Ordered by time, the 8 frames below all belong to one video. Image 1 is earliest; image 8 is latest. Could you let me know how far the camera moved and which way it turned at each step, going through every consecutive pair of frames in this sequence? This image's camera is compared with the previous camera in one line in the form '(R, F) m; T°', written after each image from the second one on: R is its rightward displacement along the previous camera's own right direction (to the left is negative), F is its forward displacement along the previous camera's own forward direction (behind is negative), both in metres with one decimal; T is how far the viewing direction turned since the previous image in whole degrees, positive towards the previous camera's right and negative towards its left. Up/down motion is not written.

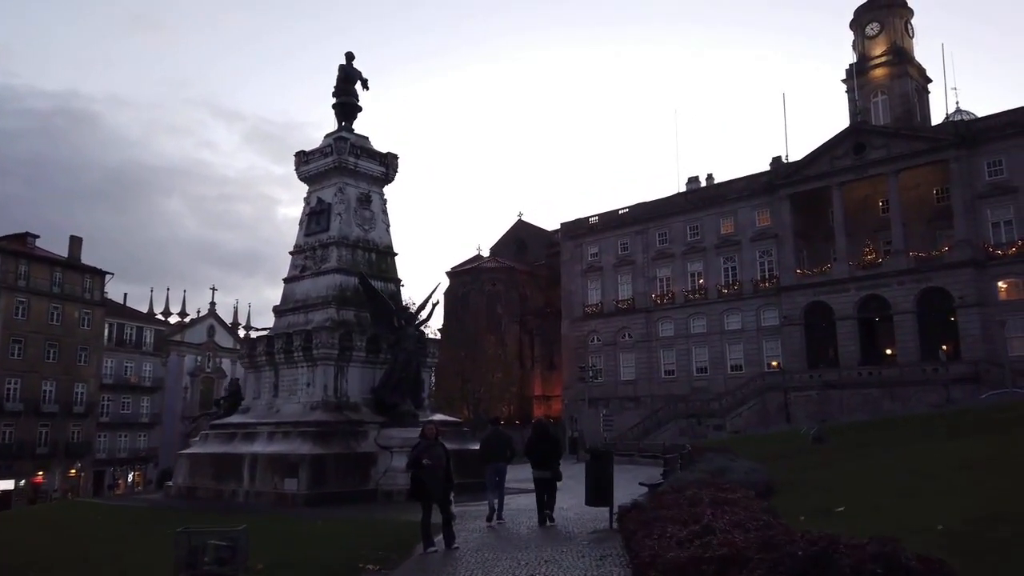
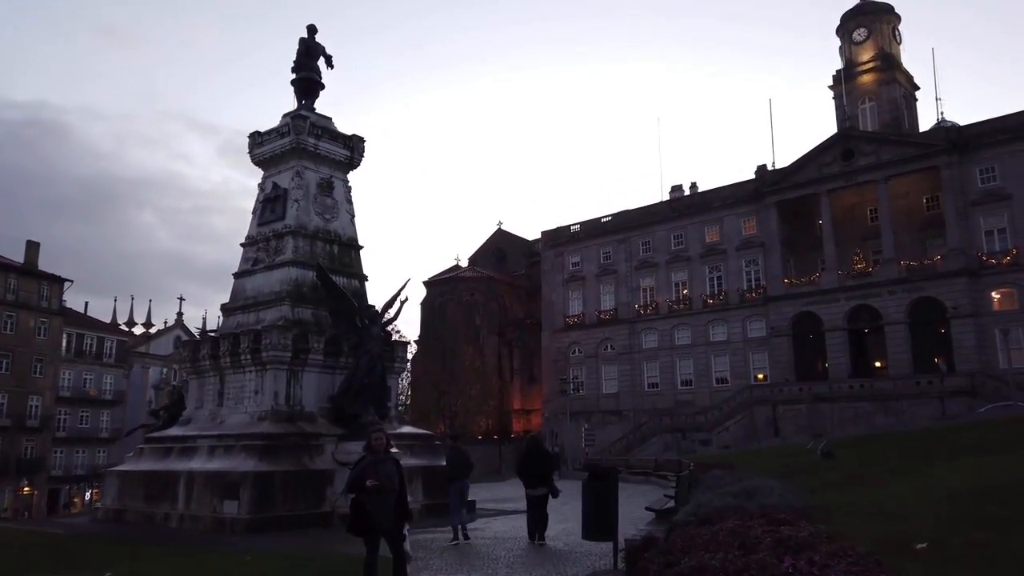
(0.0, +2.2) m; +2°
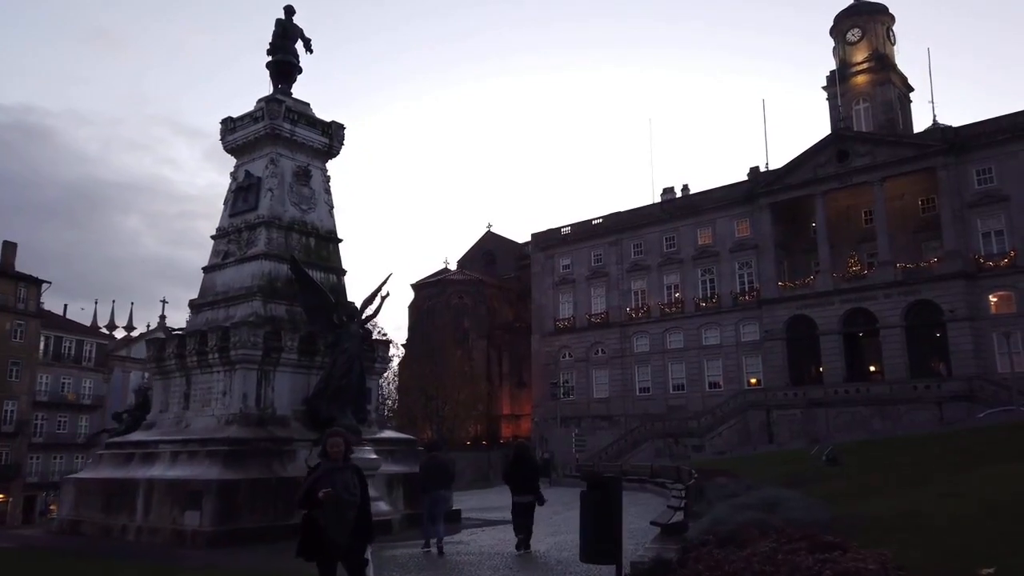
(0.0, +1.1) m; +1°
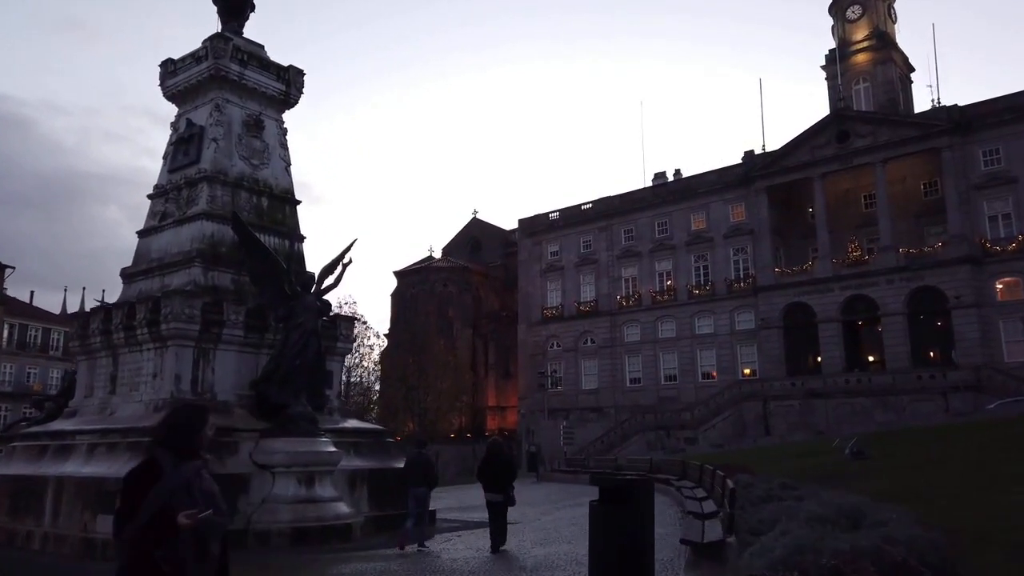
(+0.1, +2.3) m; +1°
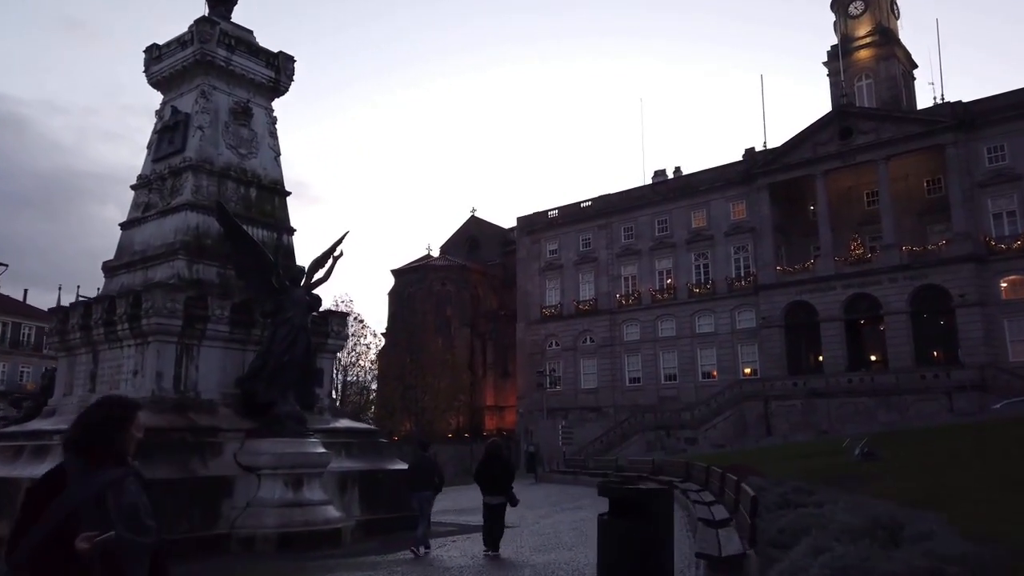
(0.0, +0.6) m; 0°
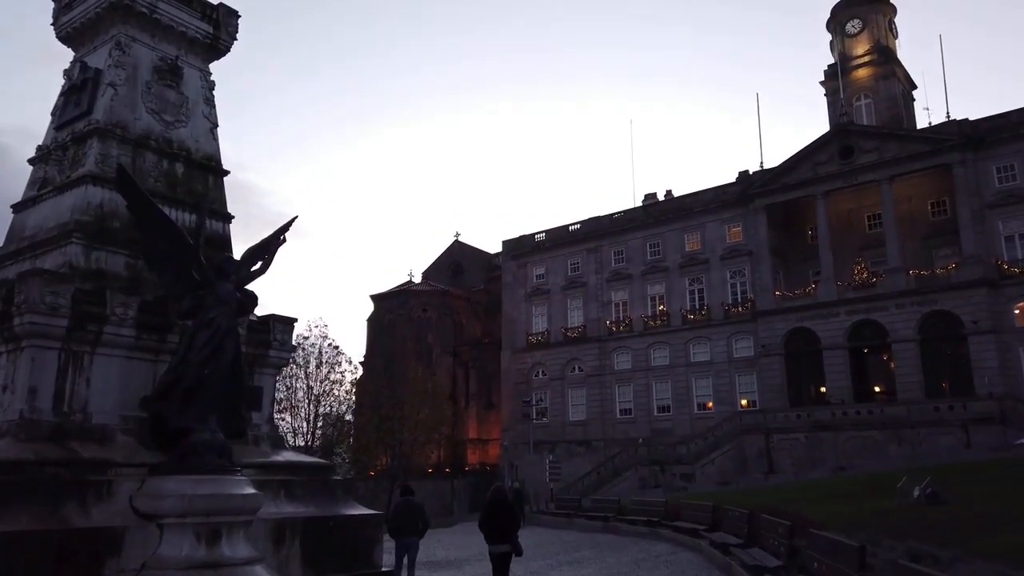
(0.0, +2.9) m; +1°
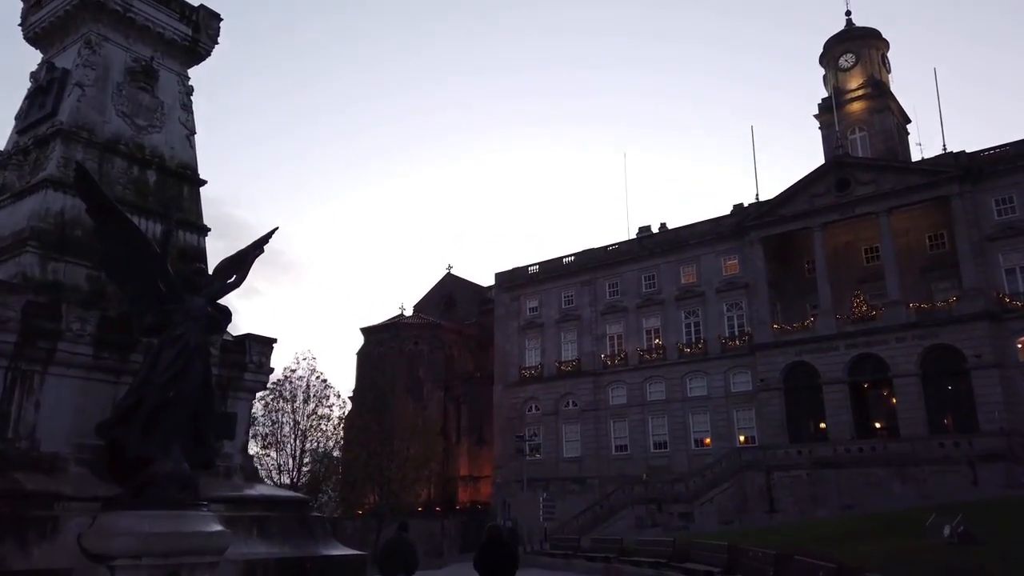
(-0.1, +0.9) m; +1°
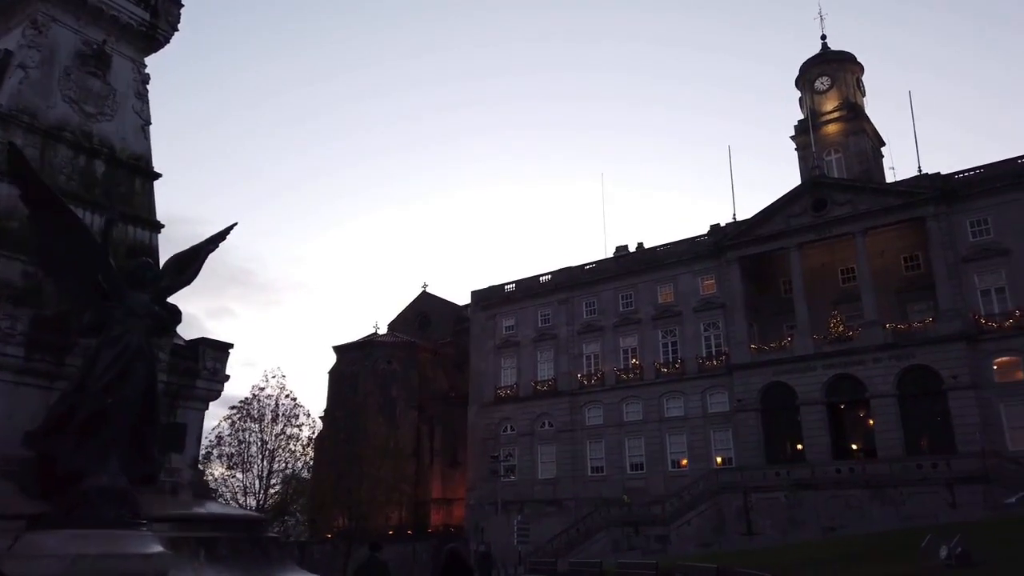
(0.0, +0.7) m; +2°
